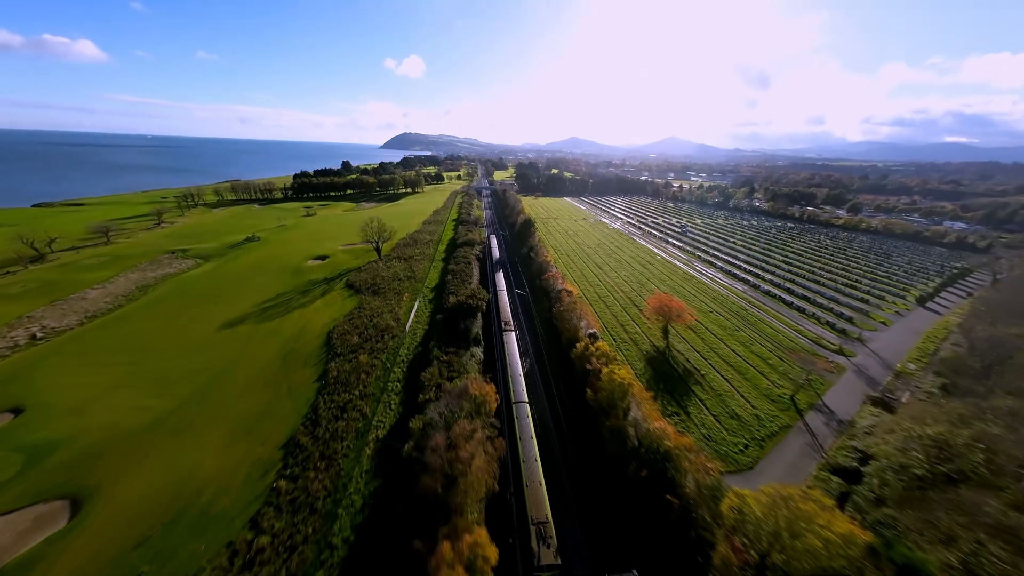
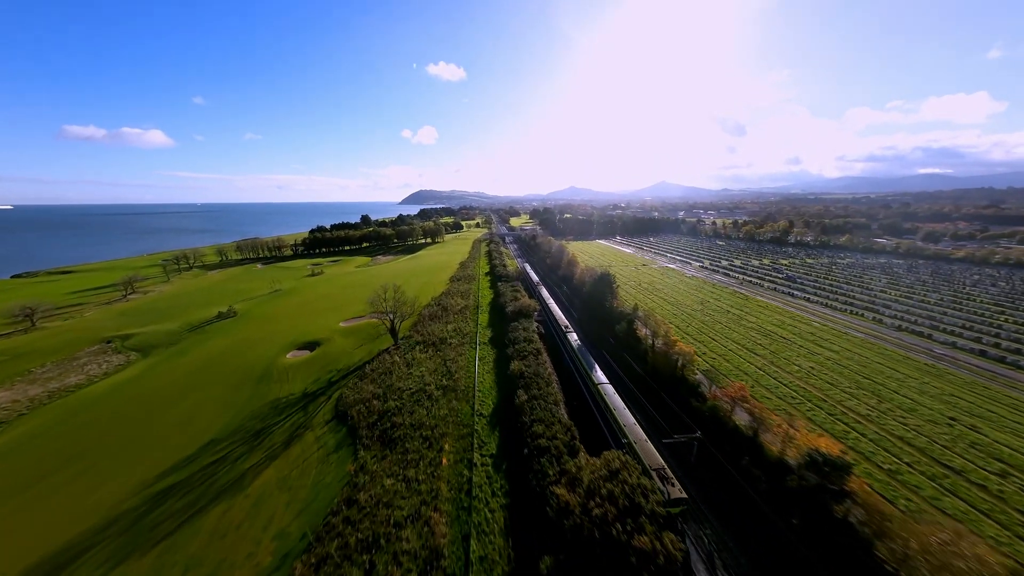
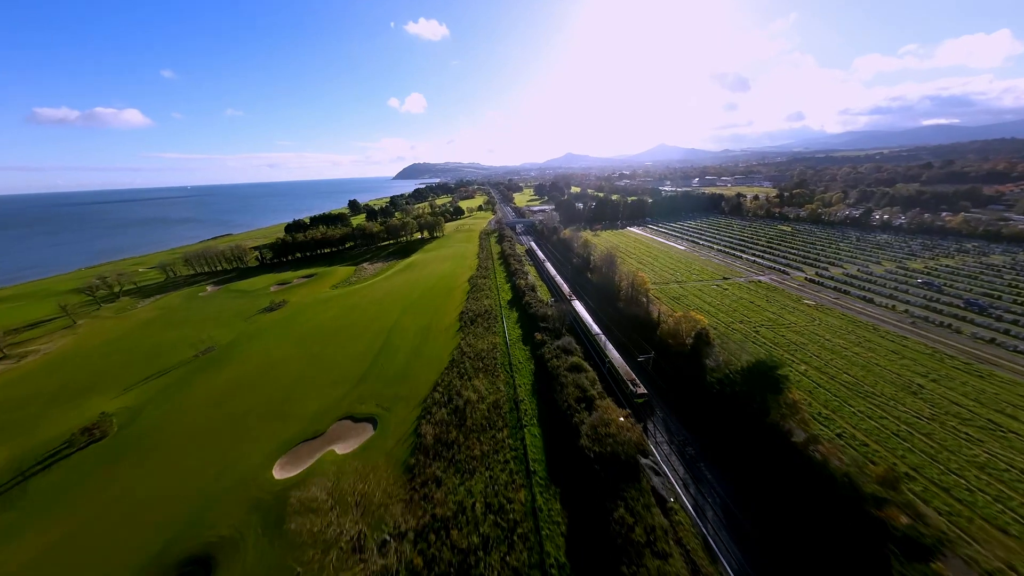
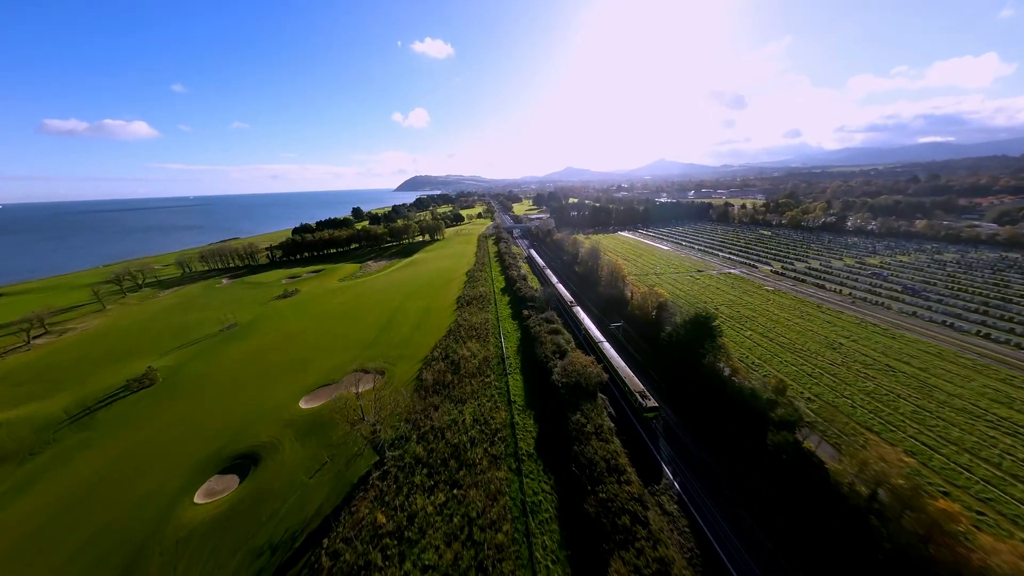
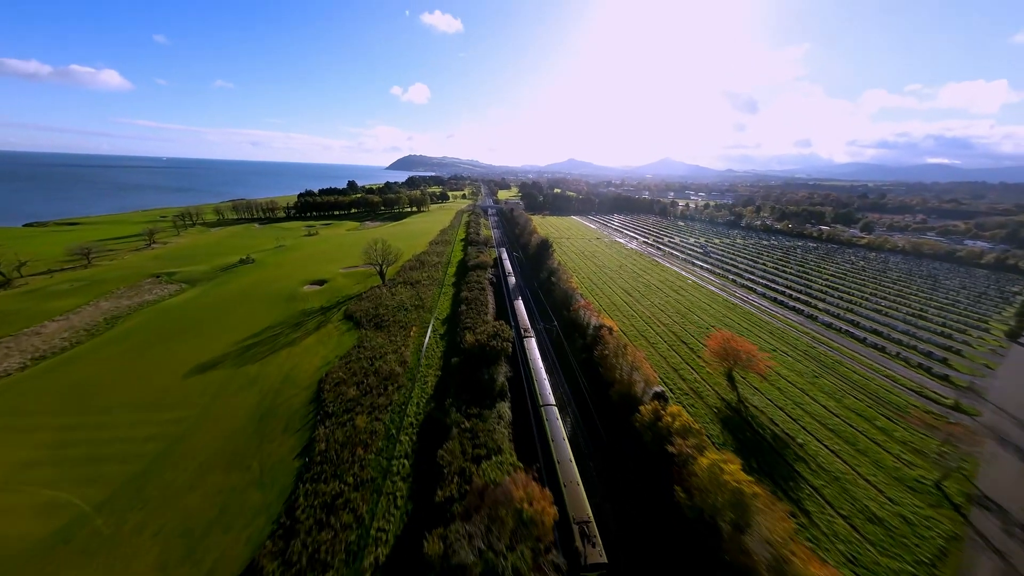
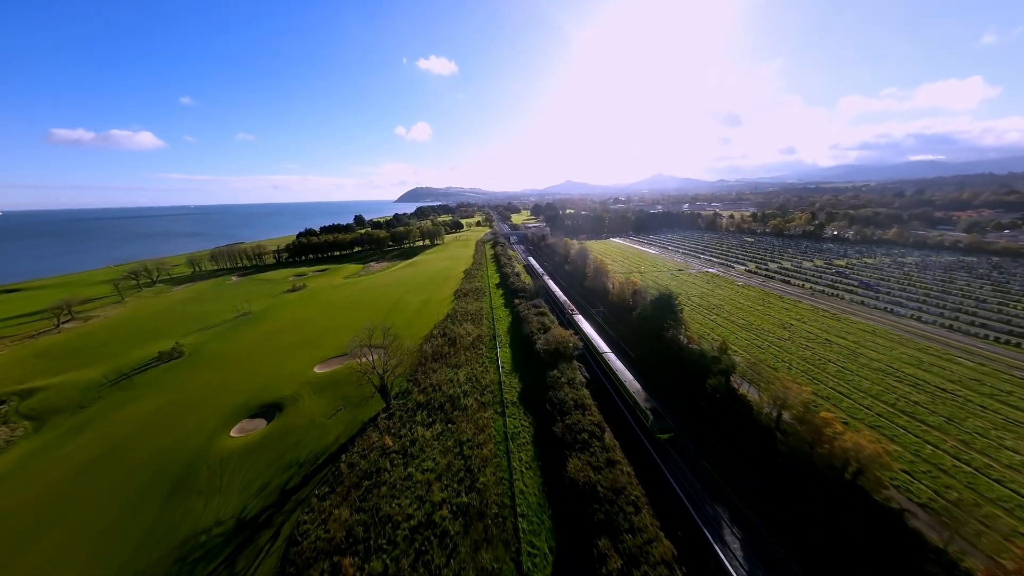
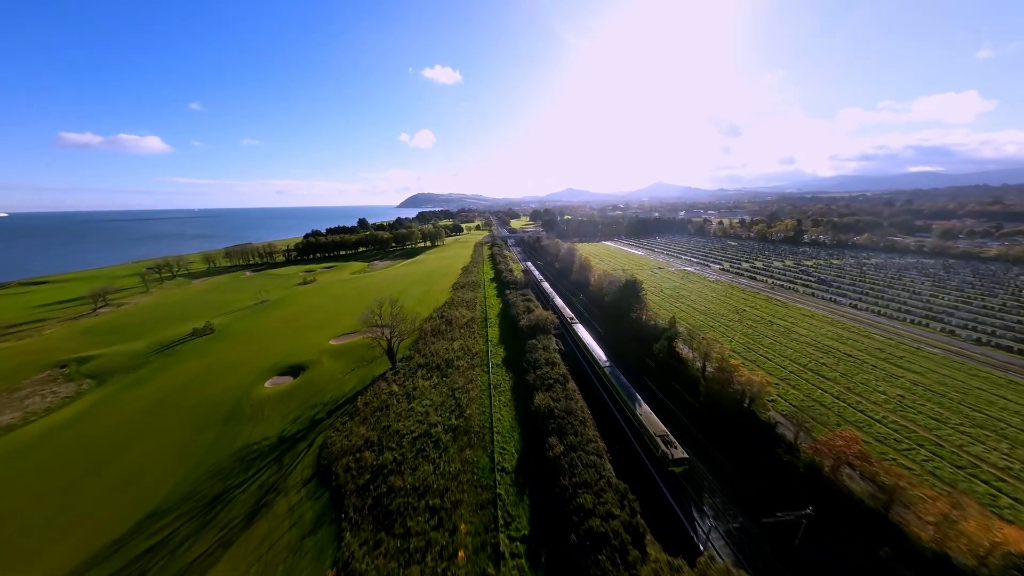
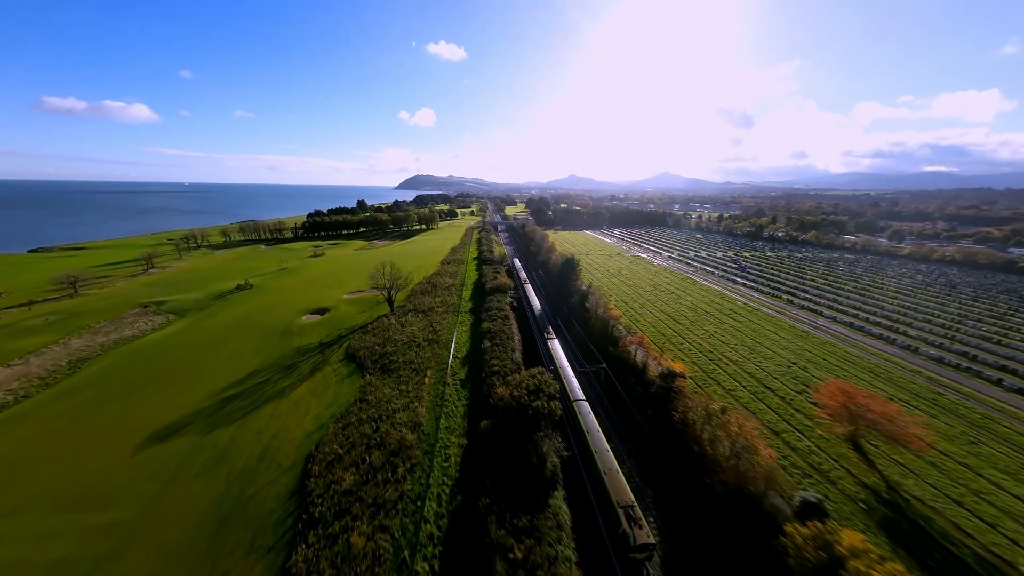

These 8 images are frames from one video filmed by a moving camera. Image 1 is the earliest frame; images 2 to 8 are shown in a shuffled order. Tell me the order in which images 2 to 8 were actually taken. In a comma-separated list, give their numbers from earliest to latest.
5, 8, 2, 7, 6, 4, 3
